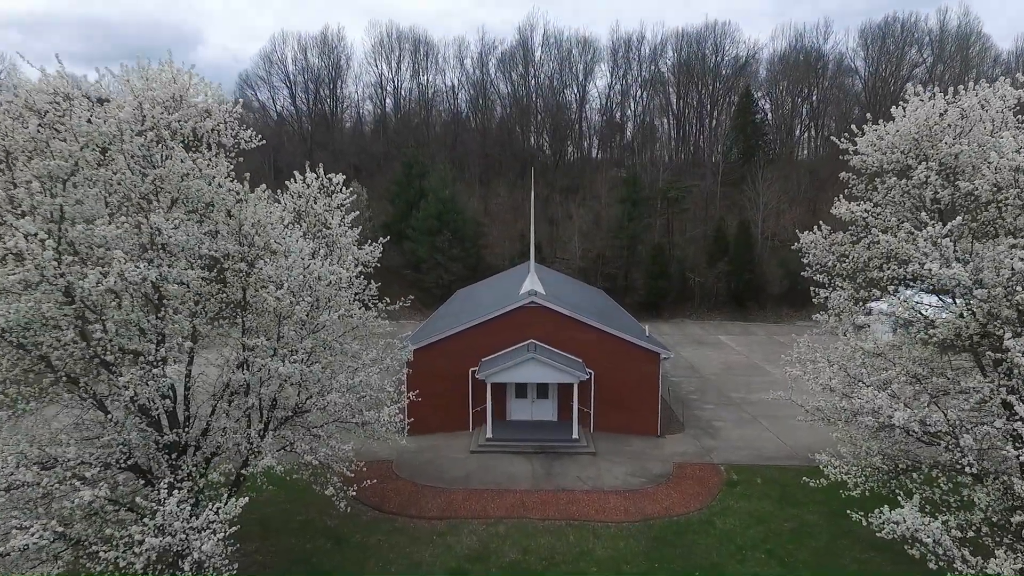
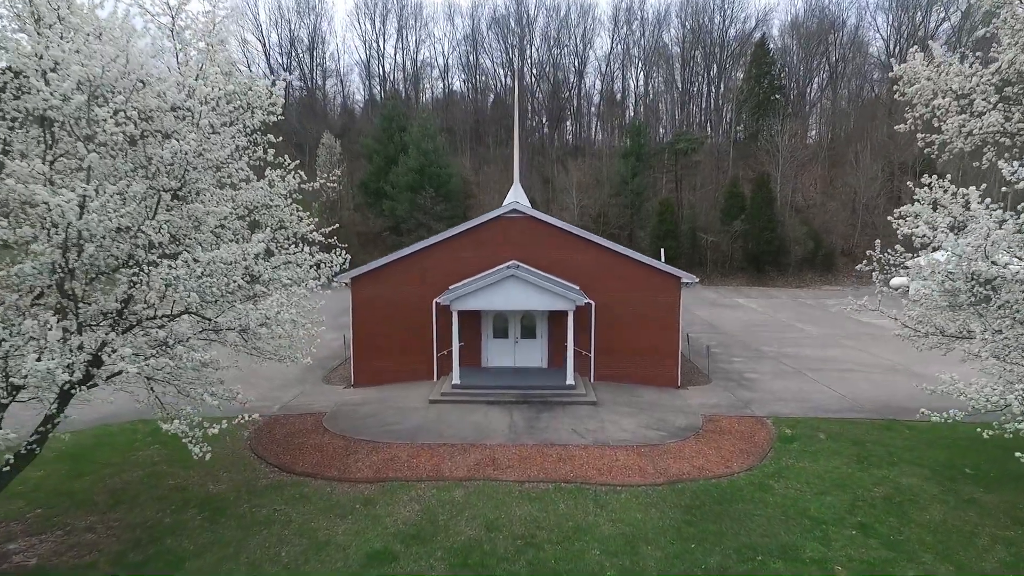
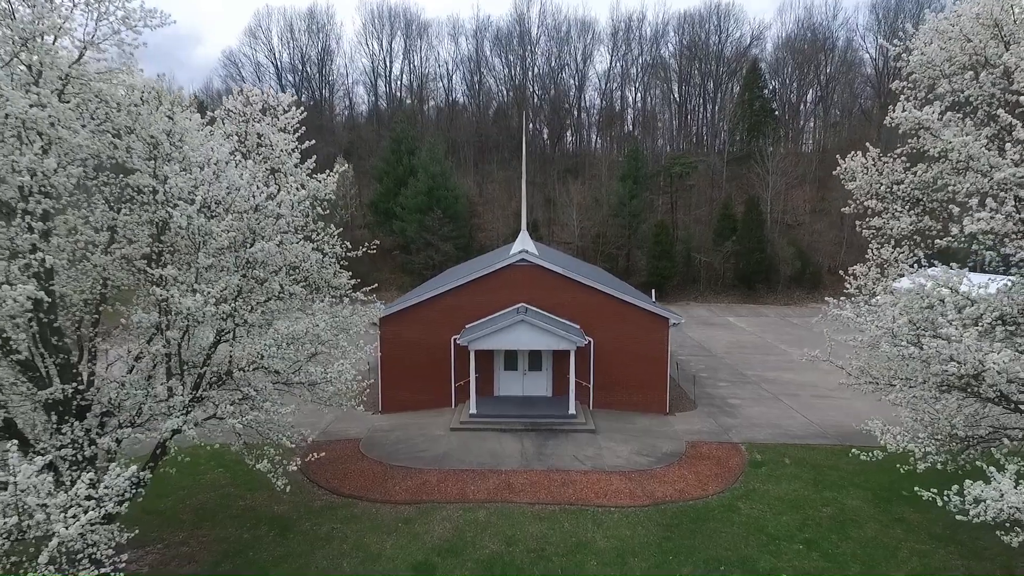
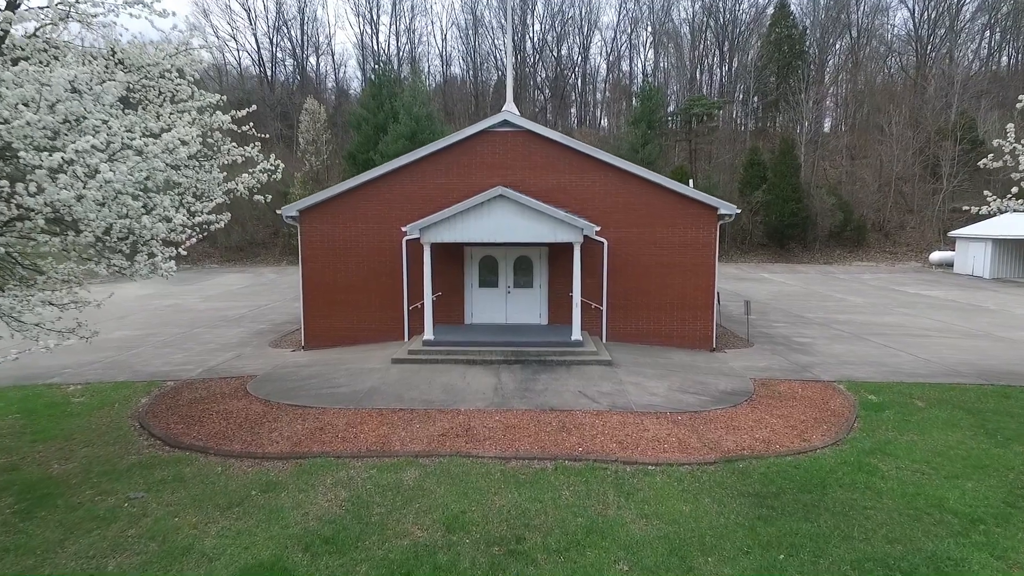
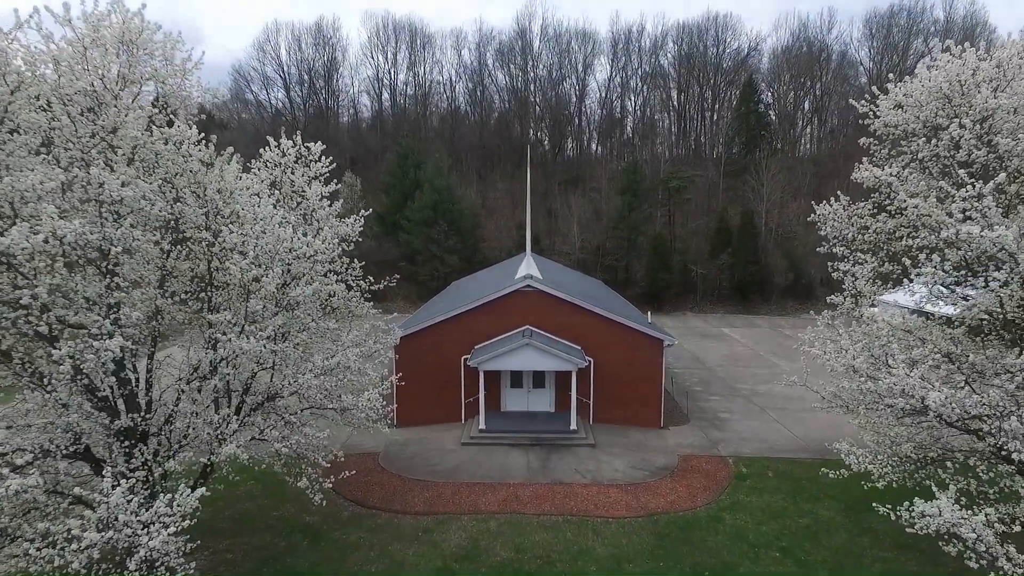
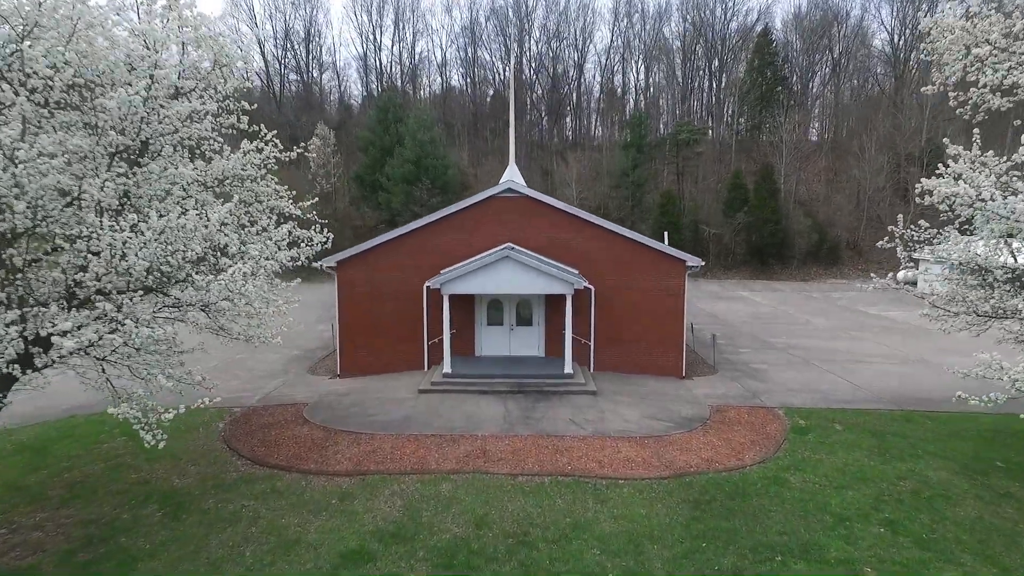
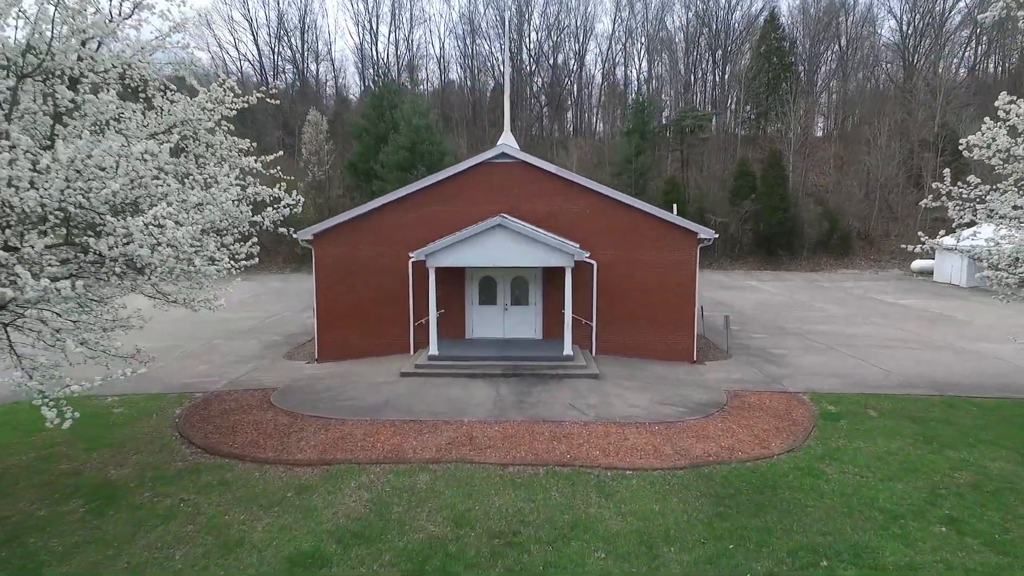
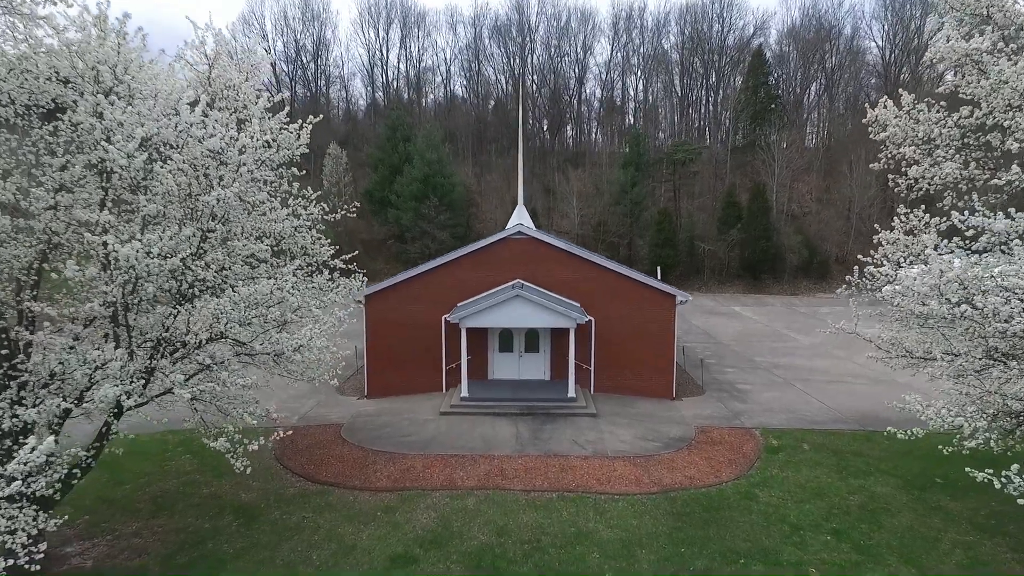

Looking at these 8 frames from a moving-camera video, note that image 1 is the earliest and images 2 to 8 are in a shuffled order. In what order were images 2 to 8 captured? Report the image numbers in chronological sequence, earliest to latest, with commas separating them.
5, 3, 8, 2, 6, 7, 4
